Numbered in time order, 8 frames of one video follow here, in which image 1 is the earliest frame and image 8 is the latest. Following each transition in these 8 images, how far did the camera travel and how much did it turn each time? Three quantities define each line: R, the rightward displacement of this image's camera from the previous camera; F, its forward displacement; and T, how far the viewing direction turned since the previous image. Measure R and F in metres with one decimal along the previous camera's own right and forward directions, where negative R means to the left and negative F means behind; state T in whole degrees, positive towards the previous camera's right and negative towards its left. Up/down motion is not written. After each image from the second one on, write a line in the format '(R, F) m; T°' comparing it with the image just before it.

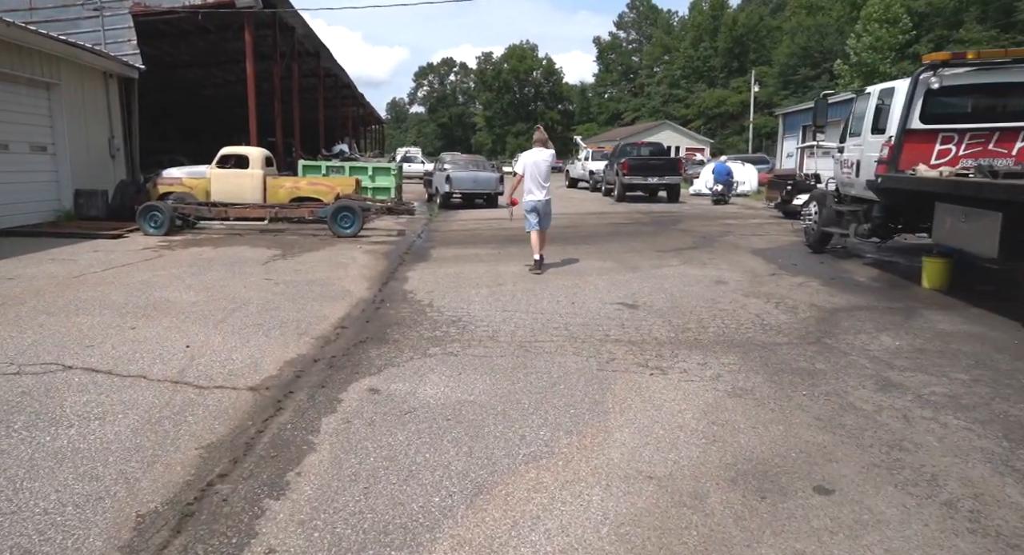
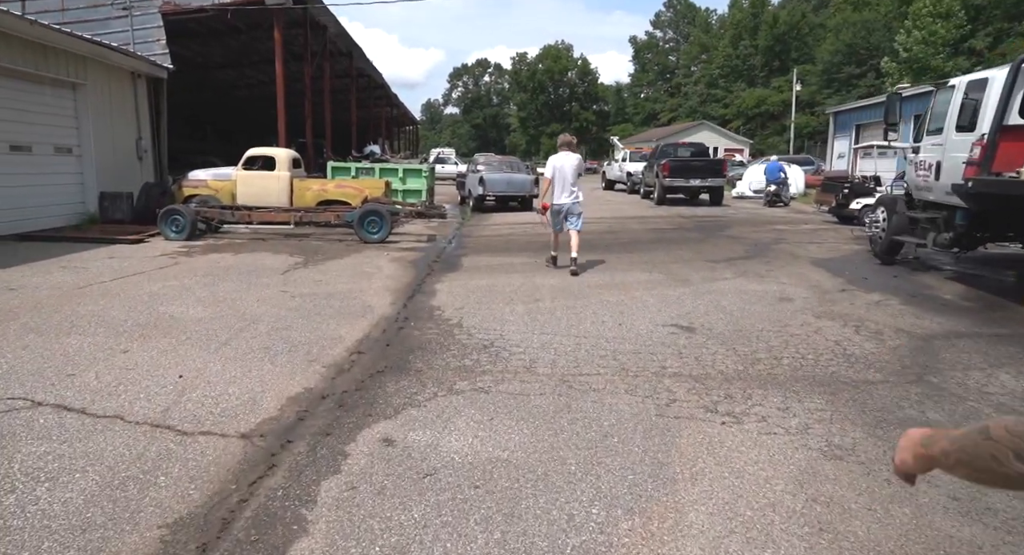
(-0.1, +0.8) m; -3°
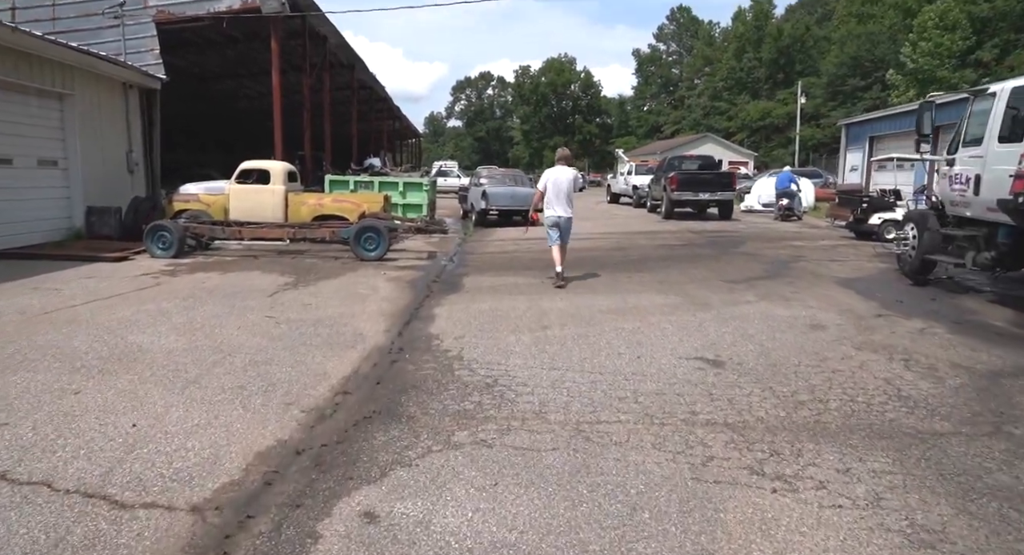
(0.0, +0.6) m; 0°
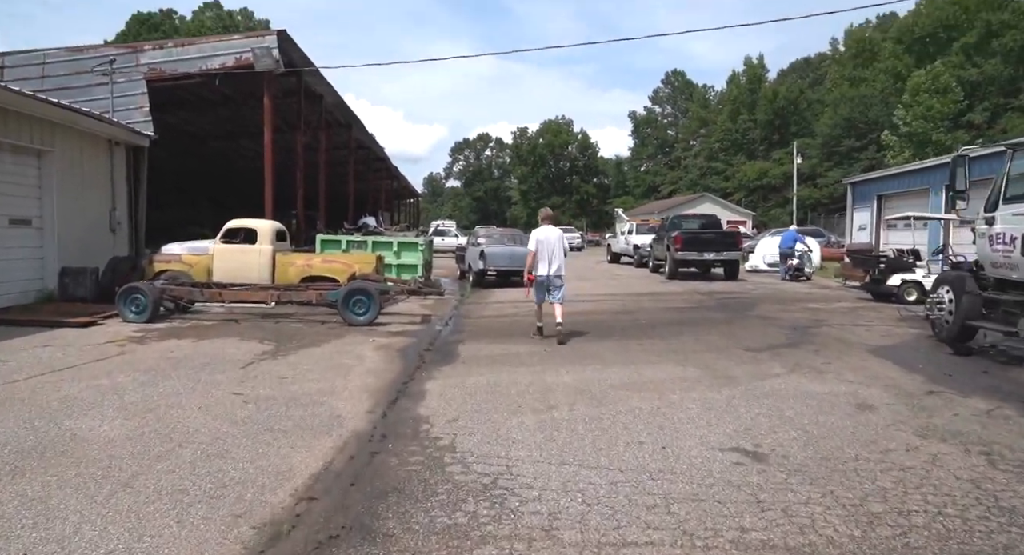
(0.0, +0.8) m; 0°
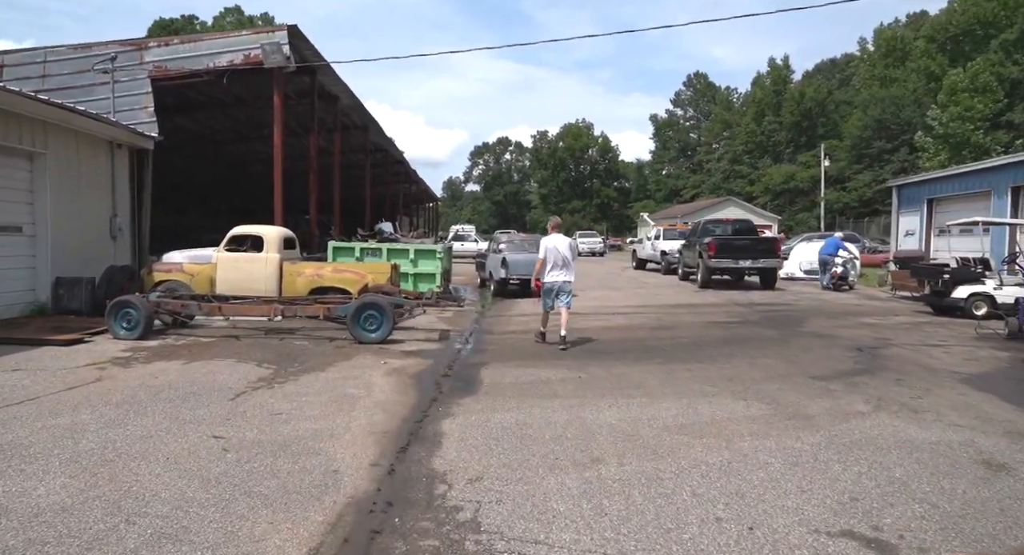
(-0.1, +1.1) m; -2°
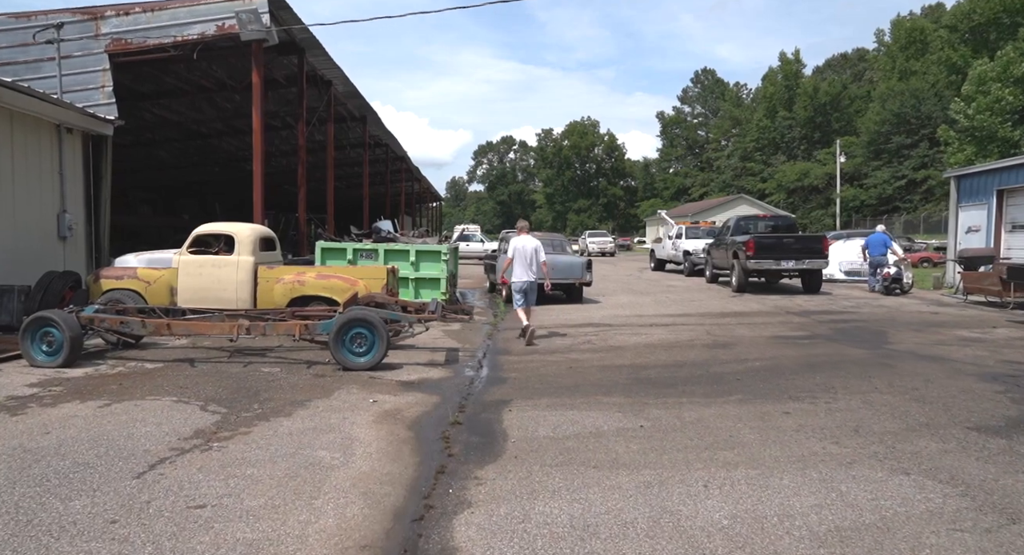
(-0.3, +2.1) m; 0°
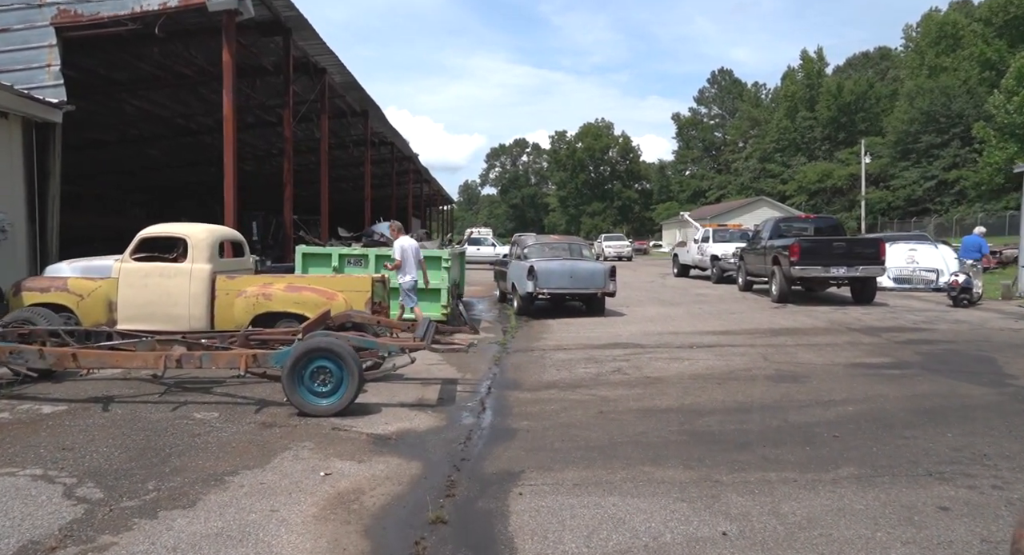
(0.0, +1.9) m; -1°
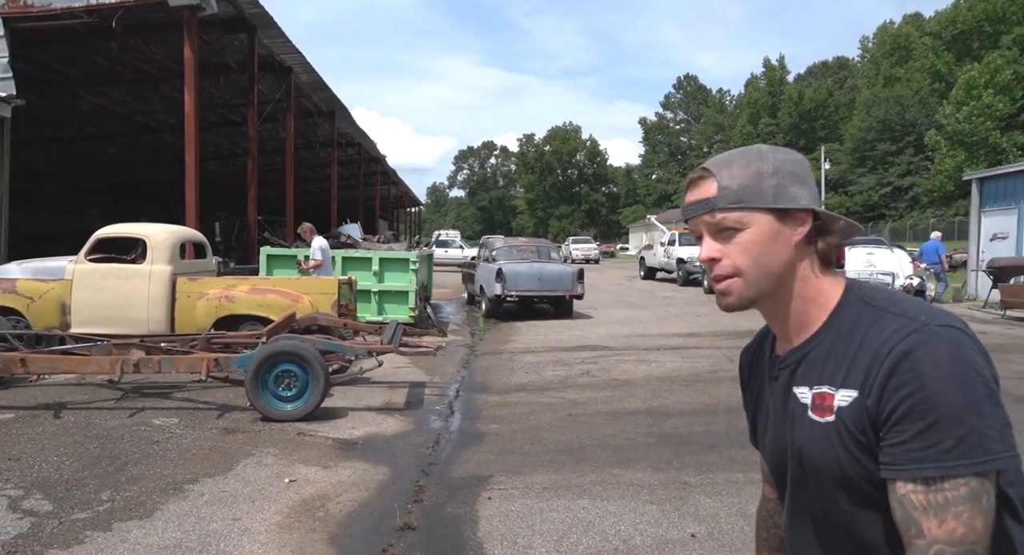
(0.0, 0.0) m; +3°
